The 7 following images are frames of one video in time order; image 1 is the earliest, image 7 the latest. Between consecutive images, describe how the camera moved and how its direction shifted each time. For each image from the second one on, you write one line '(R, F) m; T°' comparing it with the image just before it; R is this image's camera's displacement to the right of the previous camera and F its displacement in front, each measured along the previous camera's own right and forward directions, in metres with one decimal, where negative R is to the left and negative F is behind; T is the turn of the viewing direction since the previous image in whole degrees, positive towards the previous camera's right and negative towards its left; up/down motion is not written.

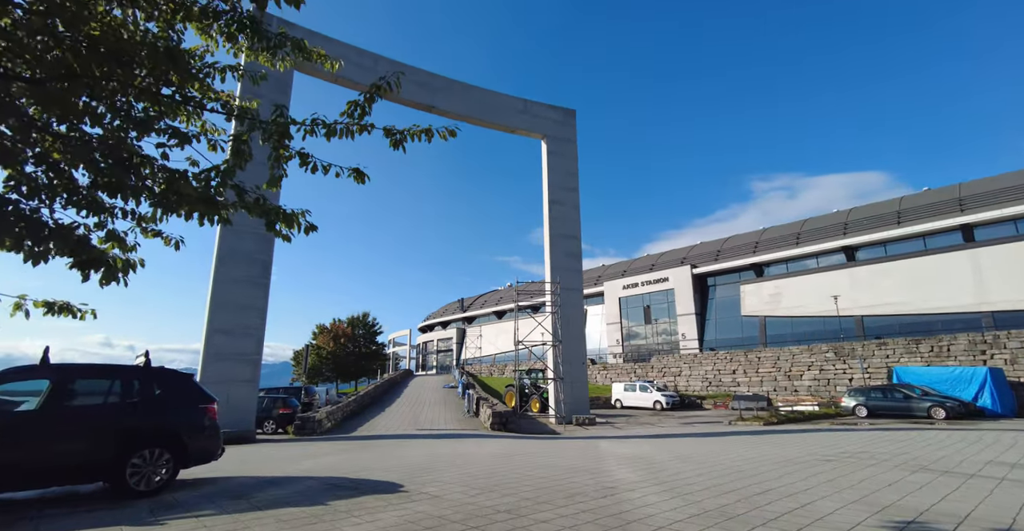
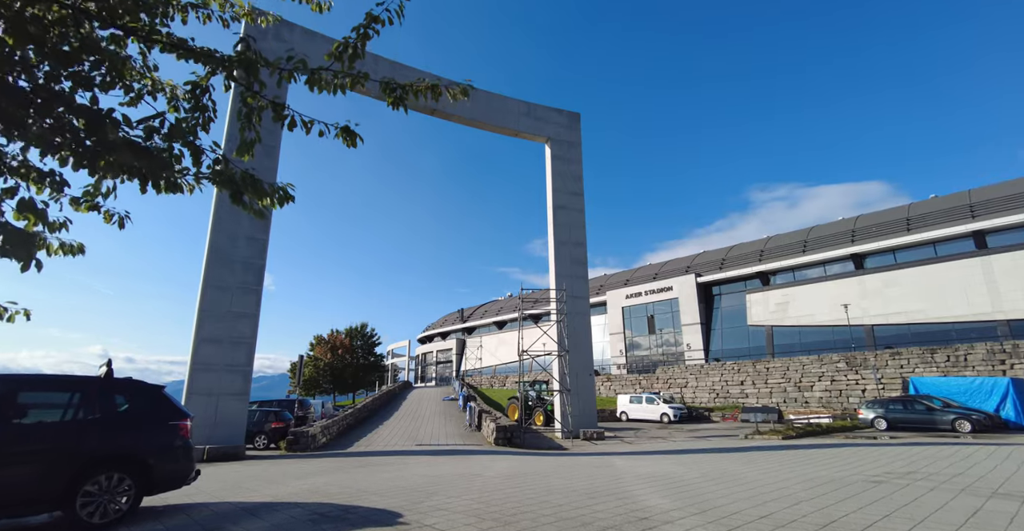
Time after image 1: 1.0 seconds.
(-0.2, +0.7) m; 0°
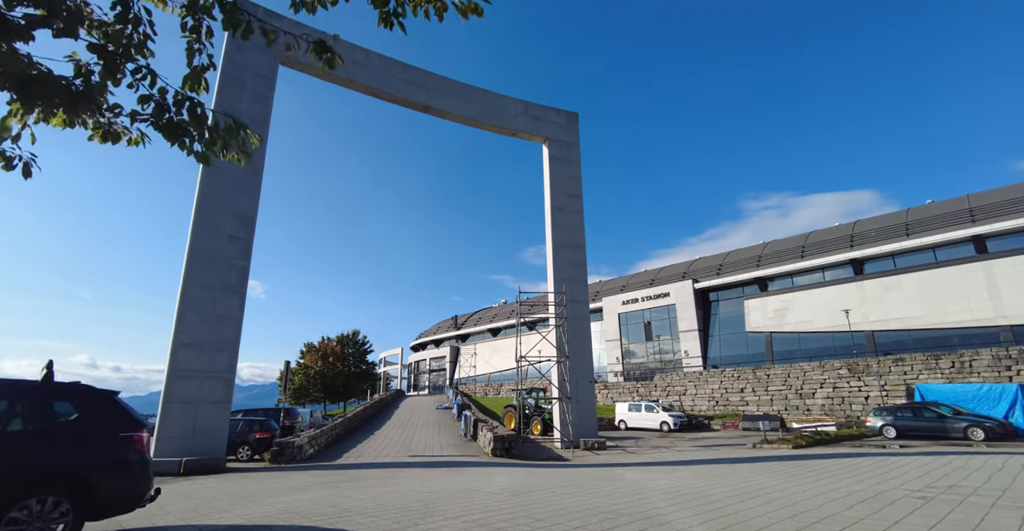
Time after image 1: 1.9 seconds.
(-0.1, +0.6) m; +1°
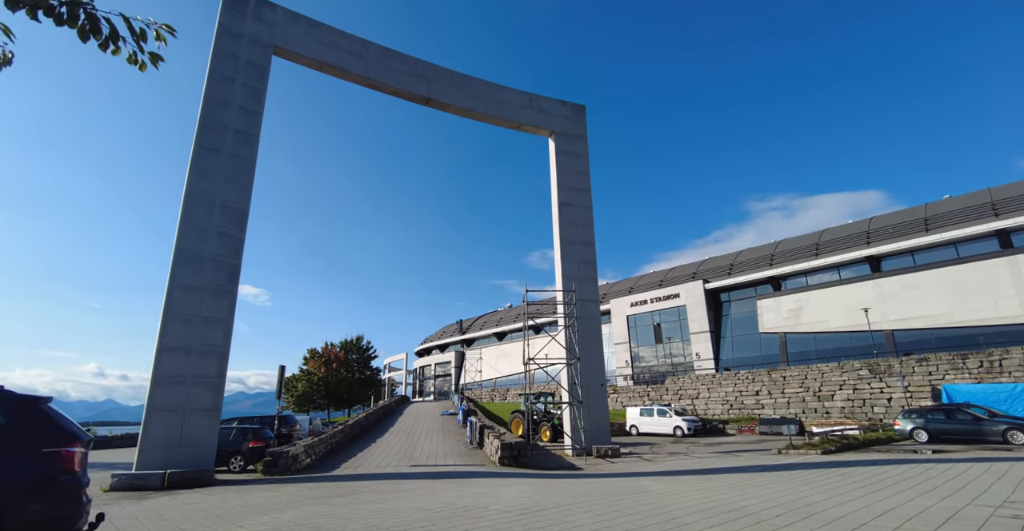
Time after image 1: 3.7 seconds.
(-0.1, +0.8) m; -1°
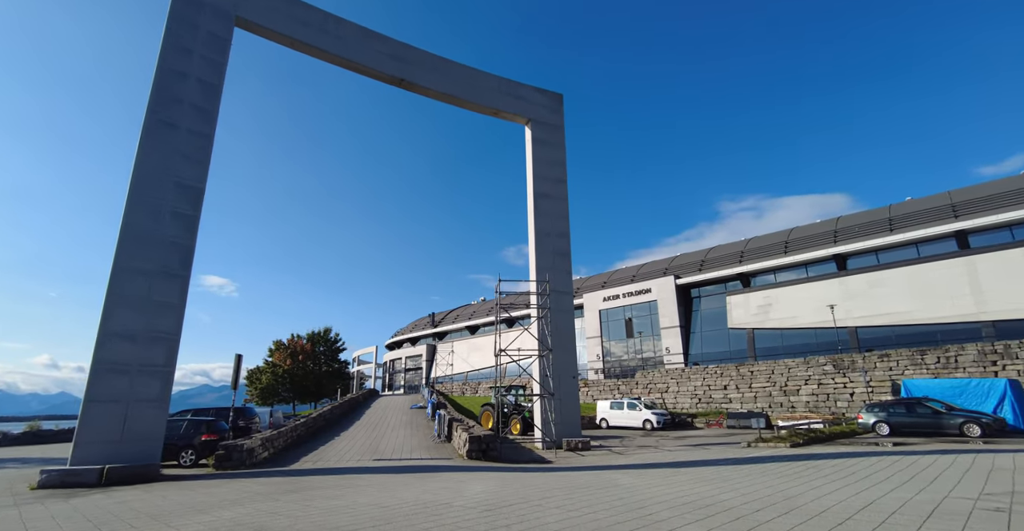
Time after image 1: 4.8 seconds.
(+0.1, +0.4) m; +3°
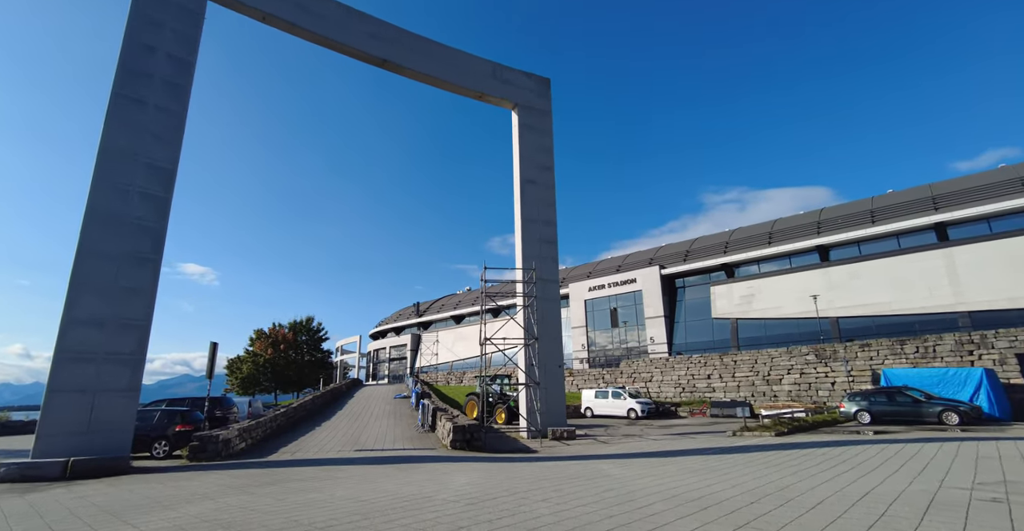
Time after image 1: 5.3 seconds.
(0.0, +0.3) m; +2°
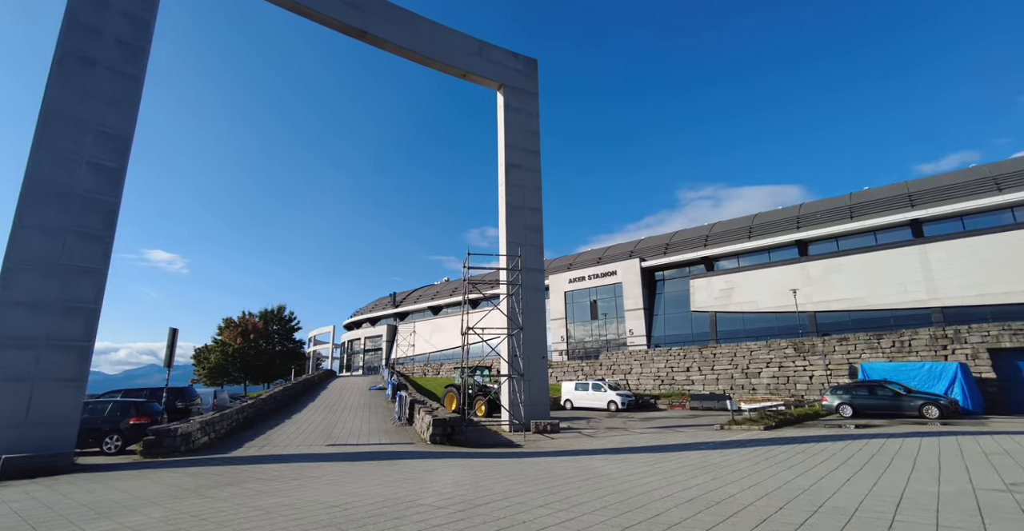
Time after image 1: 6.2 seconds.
(-0.2, +0.6) m; +3°
